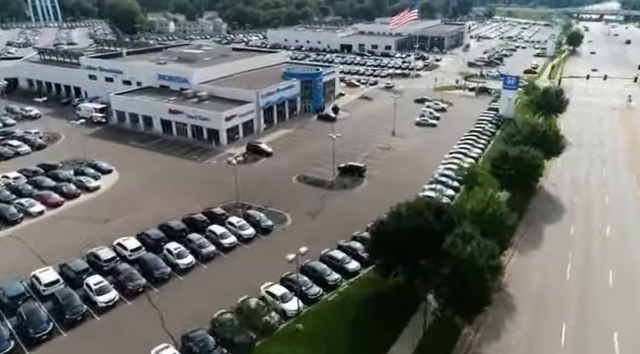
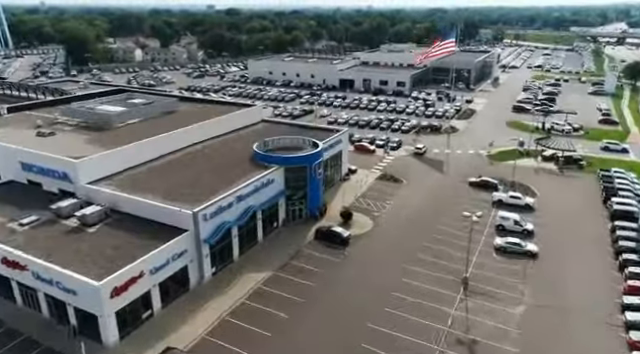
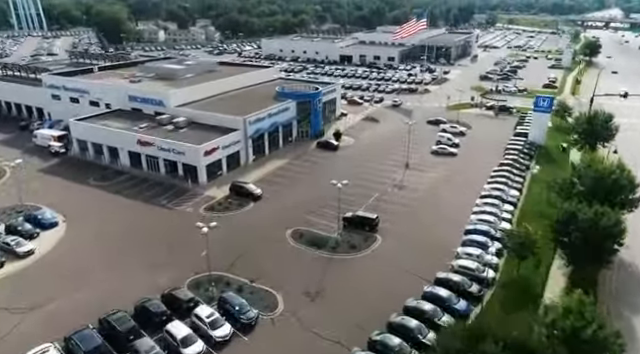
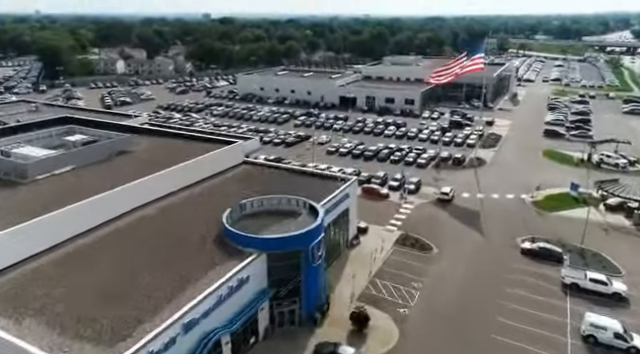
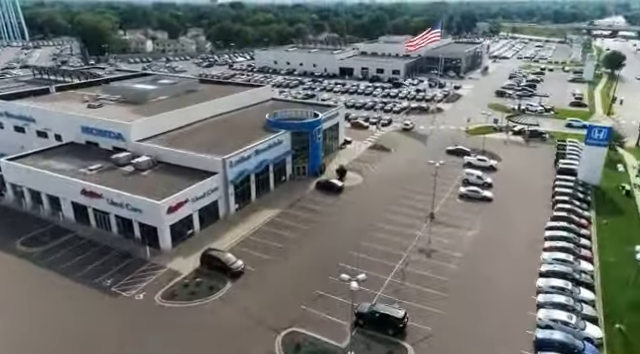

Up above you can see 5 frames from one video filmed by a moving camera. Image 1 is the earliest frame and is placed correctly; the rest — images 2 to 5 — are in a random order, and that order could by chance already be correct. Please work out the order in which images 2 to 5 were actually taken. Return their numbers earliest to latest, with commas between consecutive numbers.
3, 5, 2, 4
